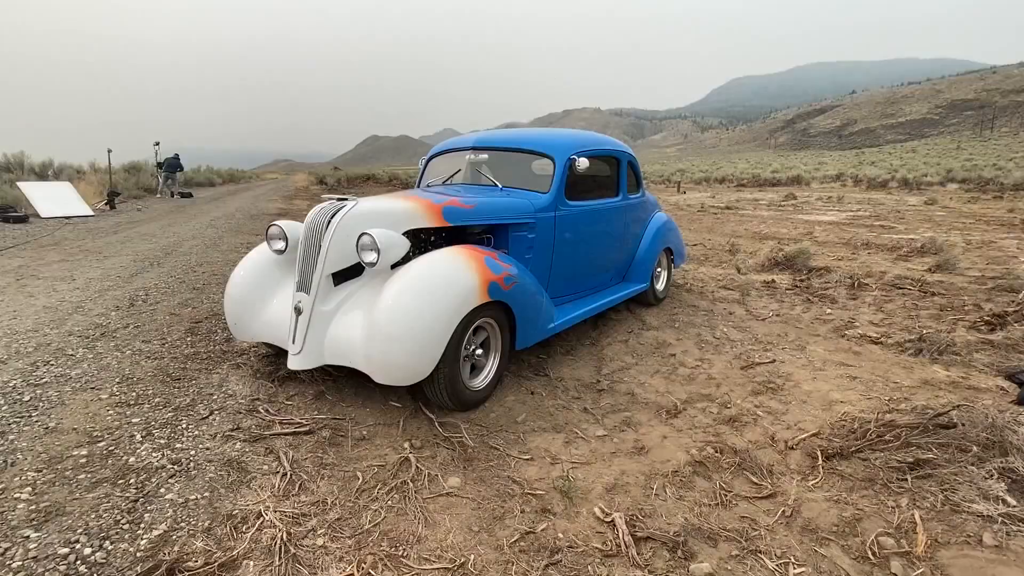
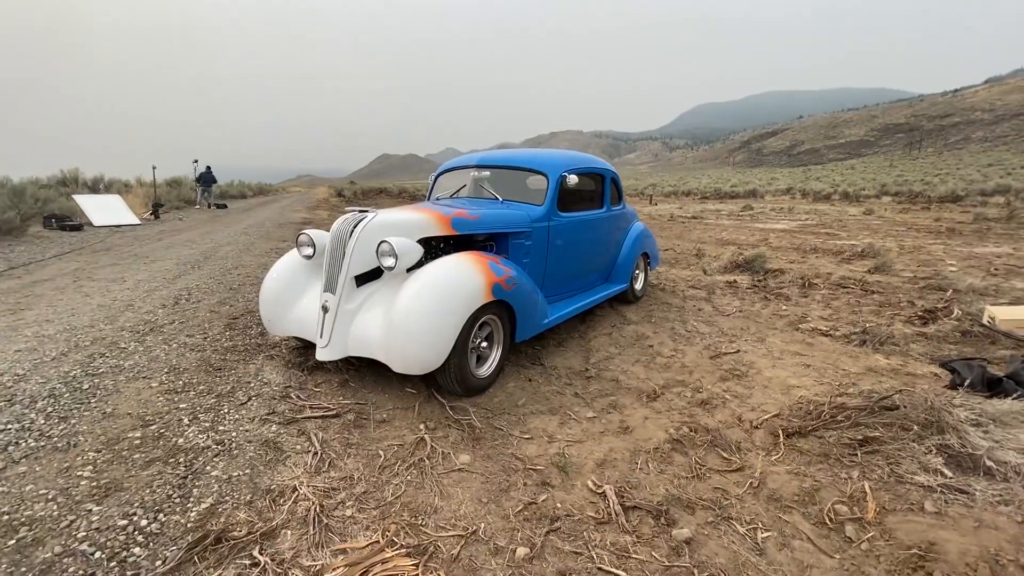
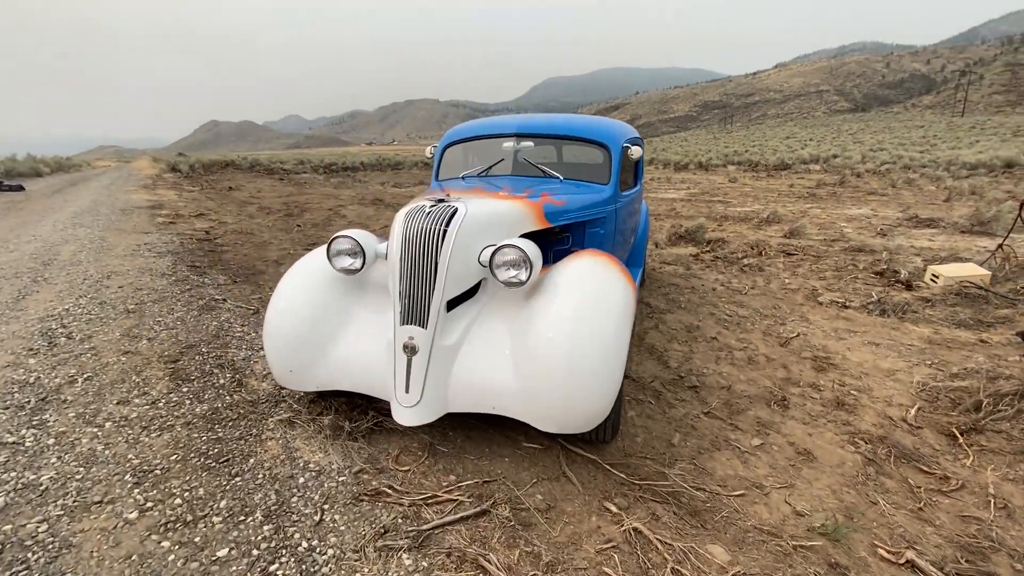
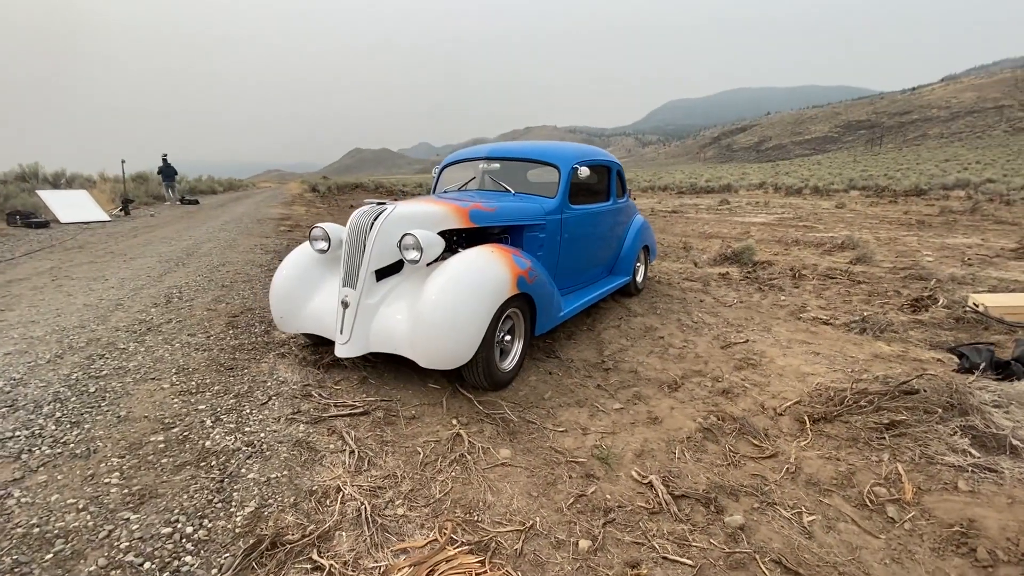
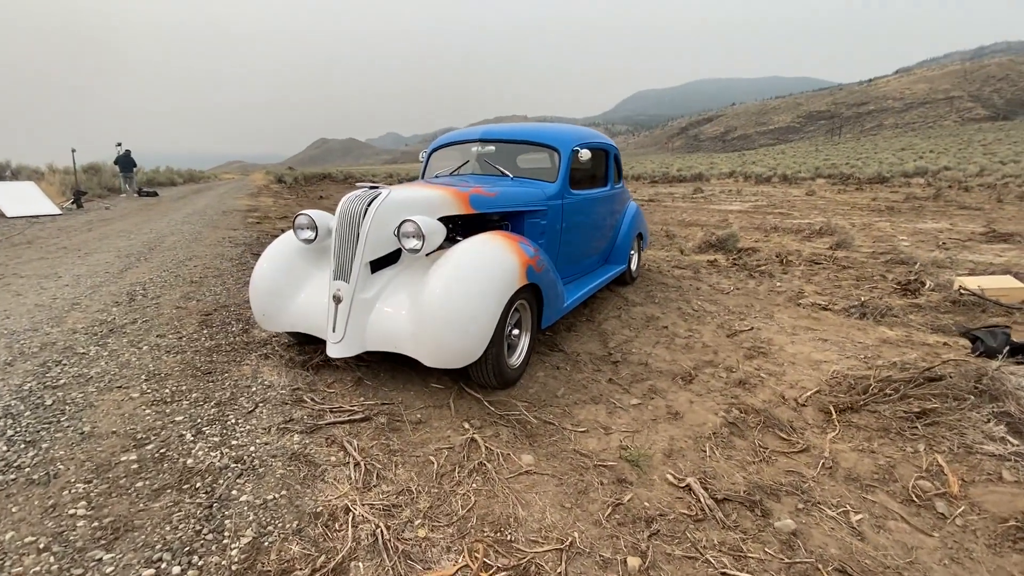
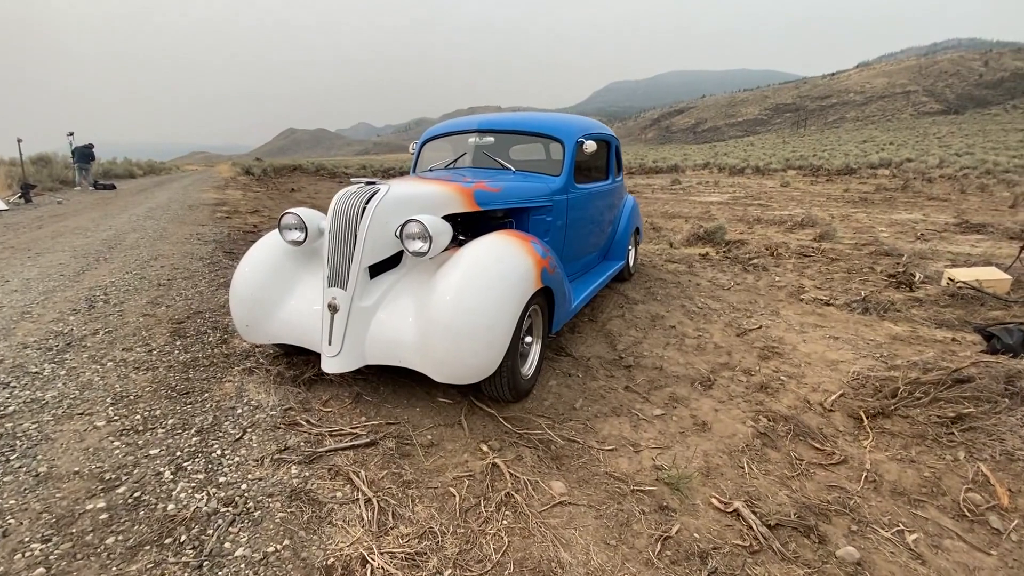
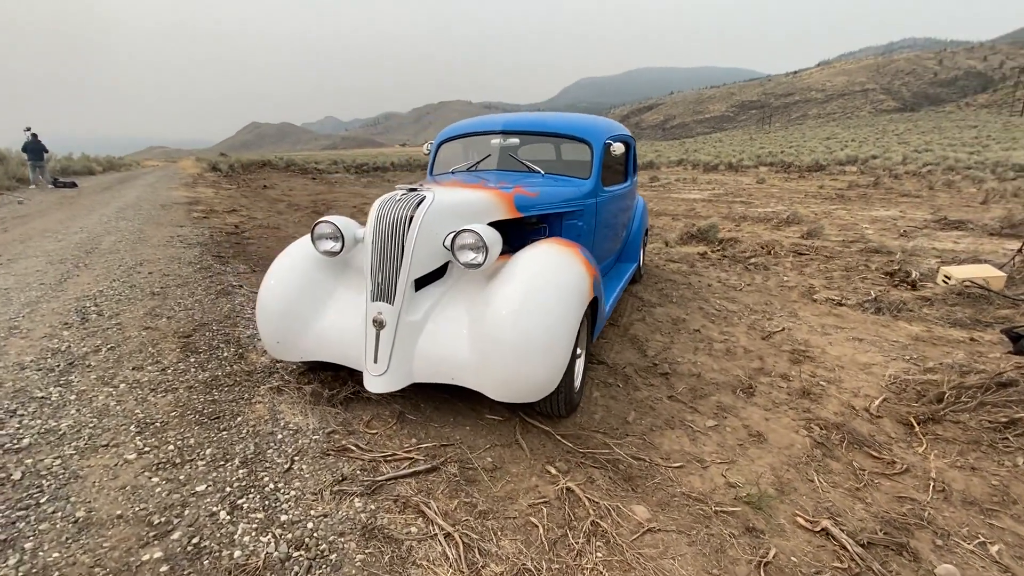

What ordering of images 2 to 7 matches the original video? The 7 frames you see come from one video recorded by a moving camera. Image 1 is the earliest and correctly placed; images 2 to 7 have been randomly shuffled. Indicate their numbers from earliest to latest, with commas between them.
2, 4, 5, 6, 7, 3
